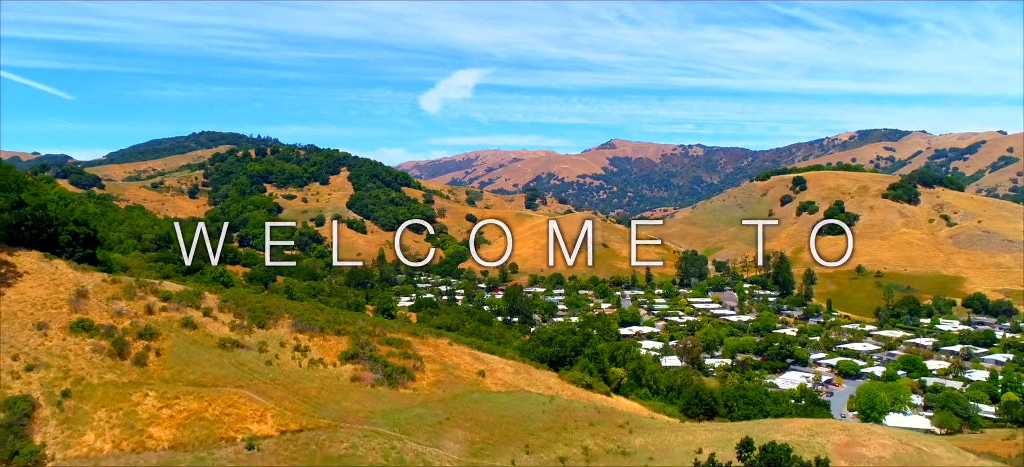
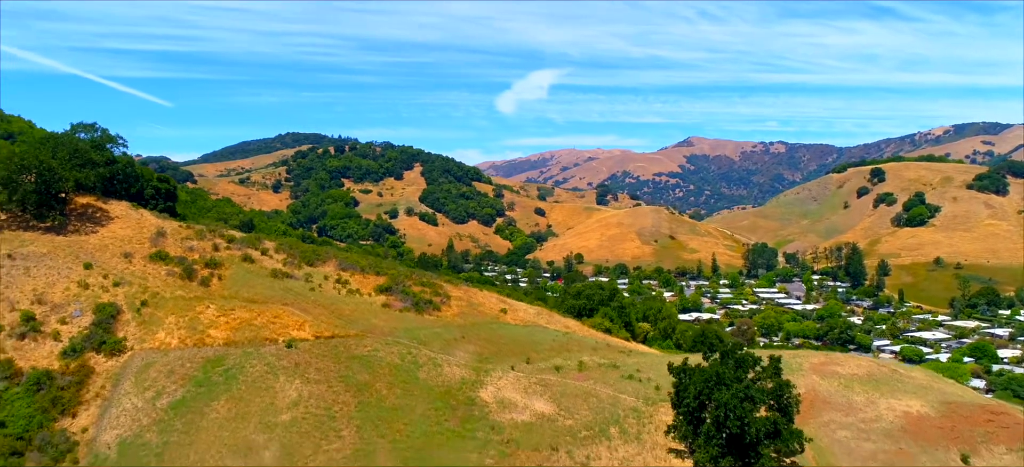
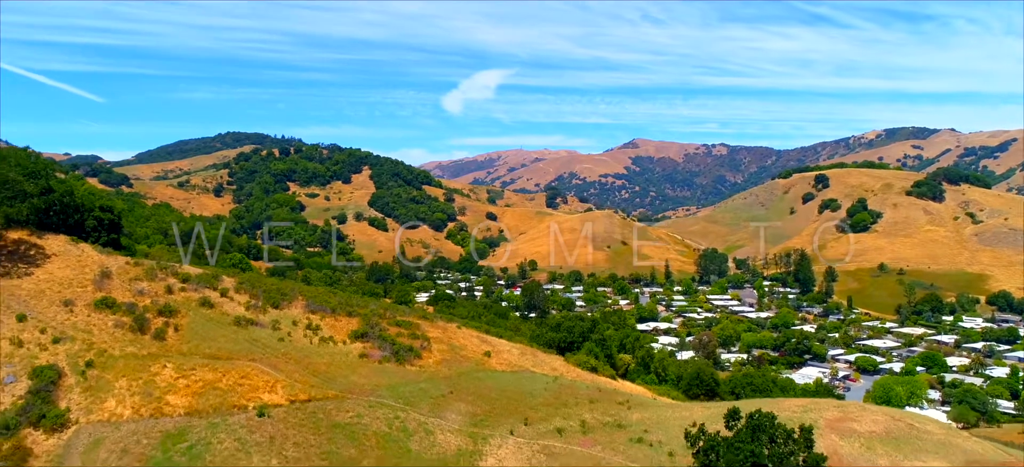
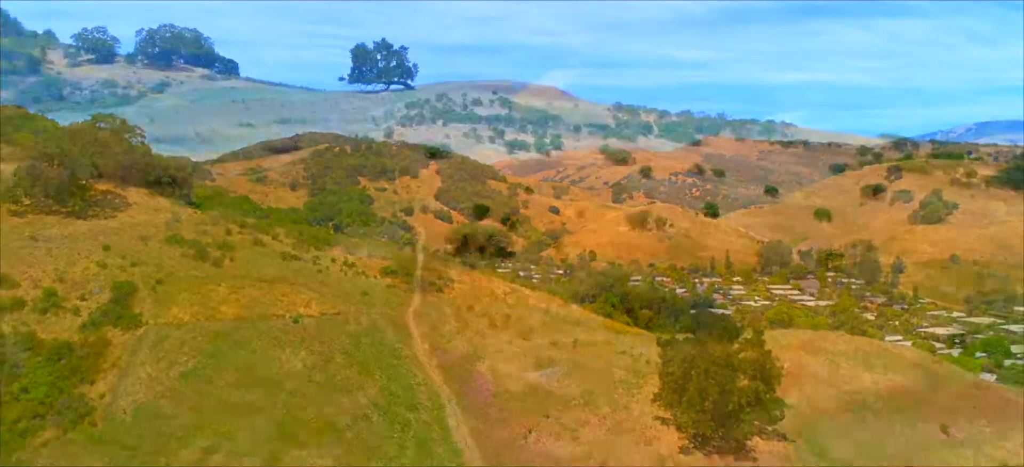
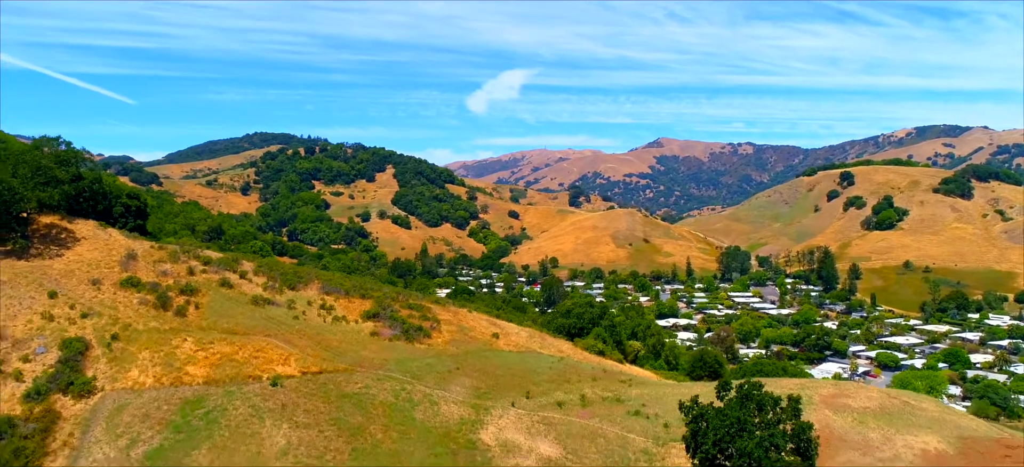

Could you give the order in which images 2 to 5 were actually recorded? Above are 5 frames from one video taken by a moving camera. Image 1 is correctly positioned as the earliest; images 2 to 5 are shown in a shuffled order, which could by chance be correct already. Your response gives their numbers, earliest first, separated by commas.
3, 5, 2, 4
